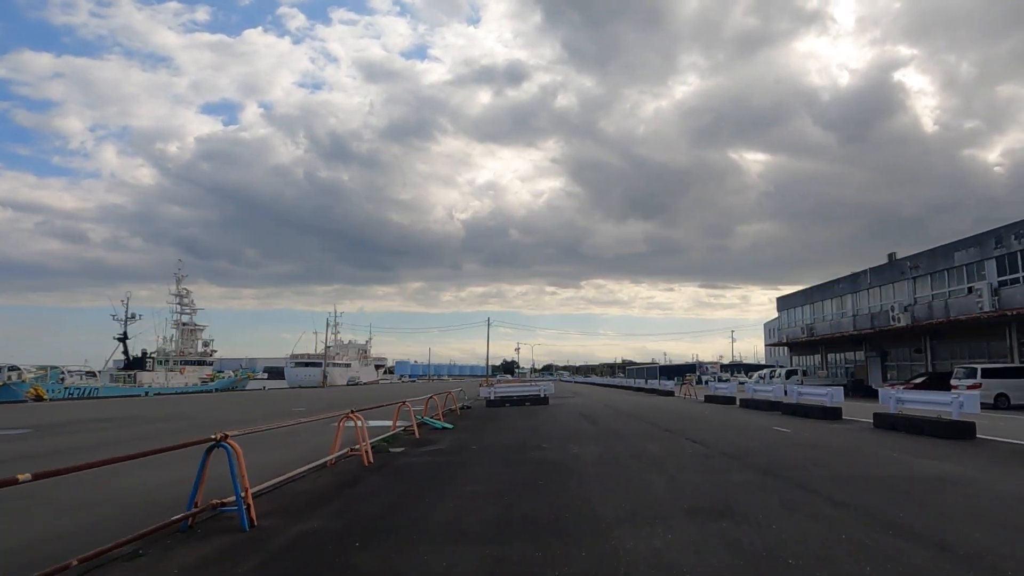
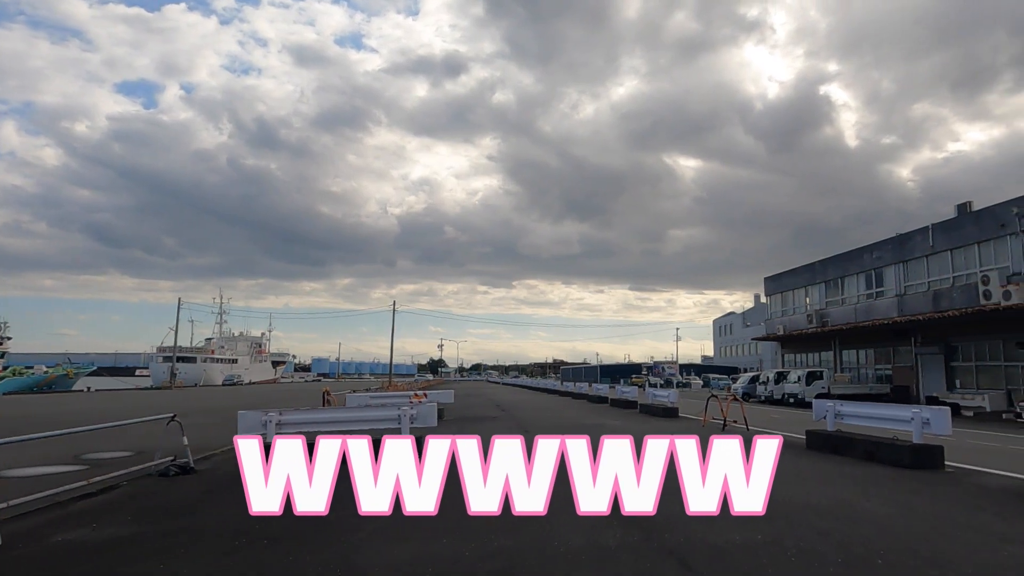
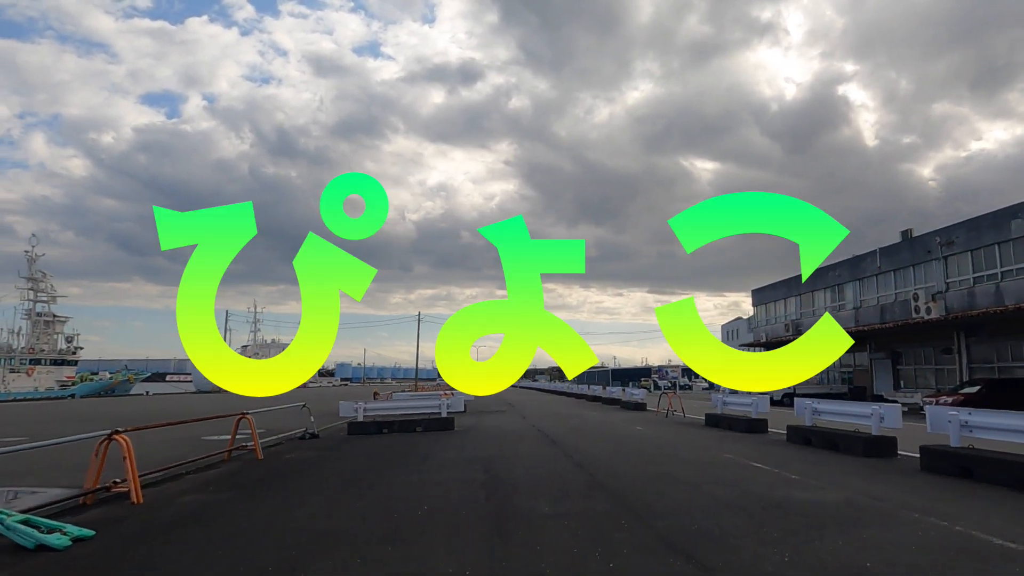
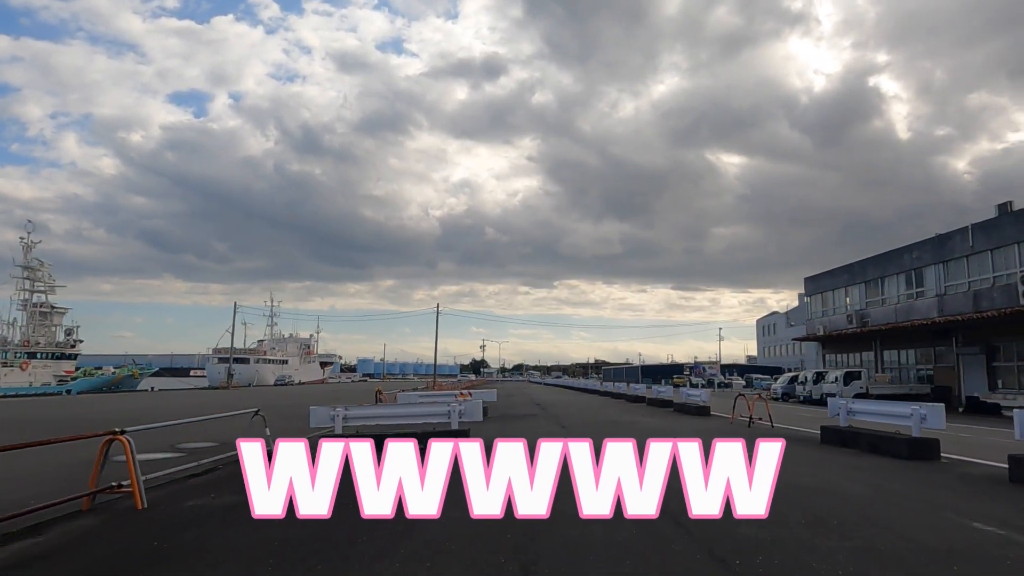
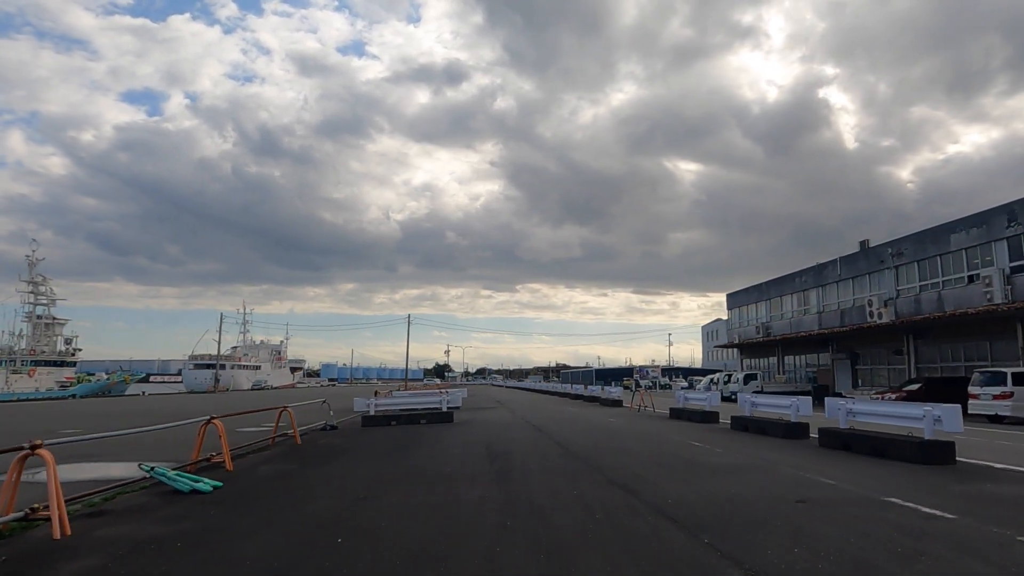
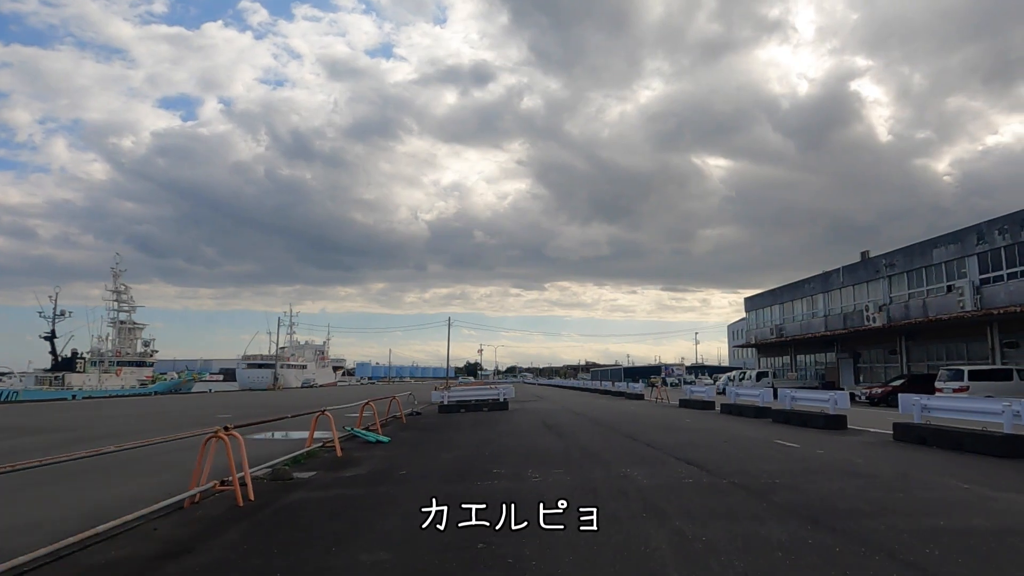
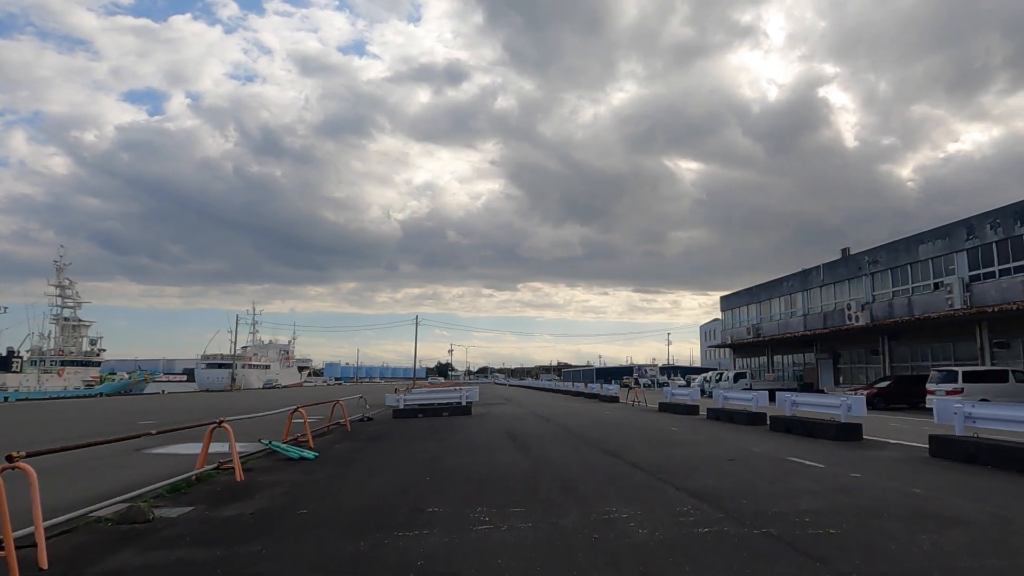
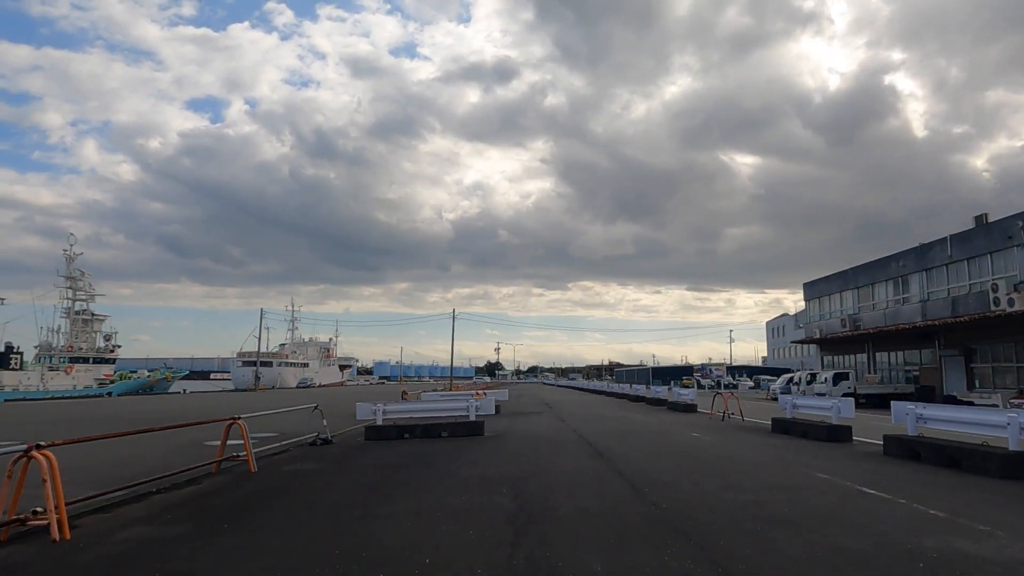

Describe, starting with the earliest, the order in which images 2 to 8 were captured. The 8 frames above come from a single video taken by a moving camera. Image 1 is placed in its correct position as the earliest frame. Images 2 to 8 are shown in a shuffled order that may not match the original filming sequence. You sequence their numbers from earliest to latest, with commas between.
6, 7, 5, 3, 8, 4, 2
